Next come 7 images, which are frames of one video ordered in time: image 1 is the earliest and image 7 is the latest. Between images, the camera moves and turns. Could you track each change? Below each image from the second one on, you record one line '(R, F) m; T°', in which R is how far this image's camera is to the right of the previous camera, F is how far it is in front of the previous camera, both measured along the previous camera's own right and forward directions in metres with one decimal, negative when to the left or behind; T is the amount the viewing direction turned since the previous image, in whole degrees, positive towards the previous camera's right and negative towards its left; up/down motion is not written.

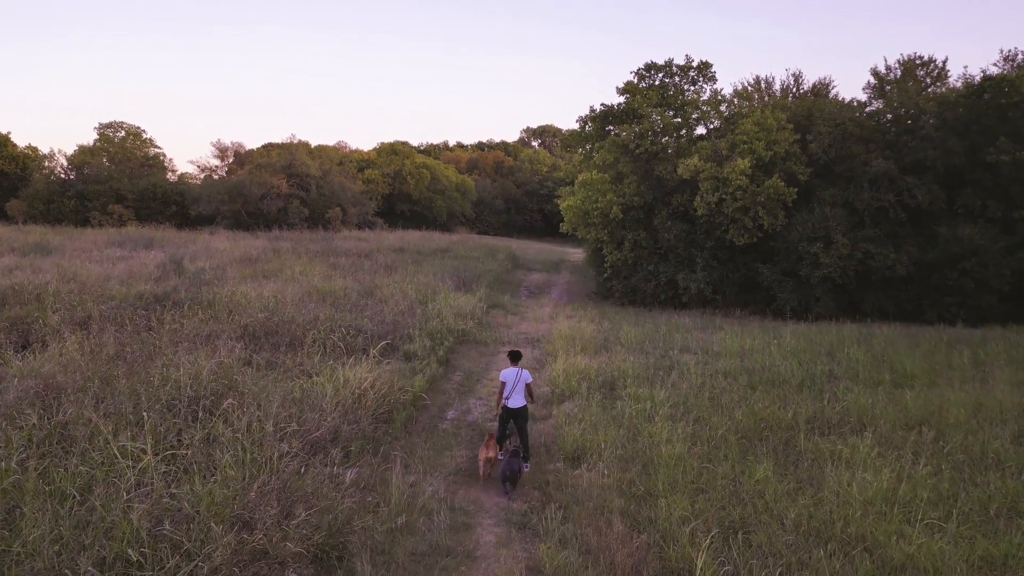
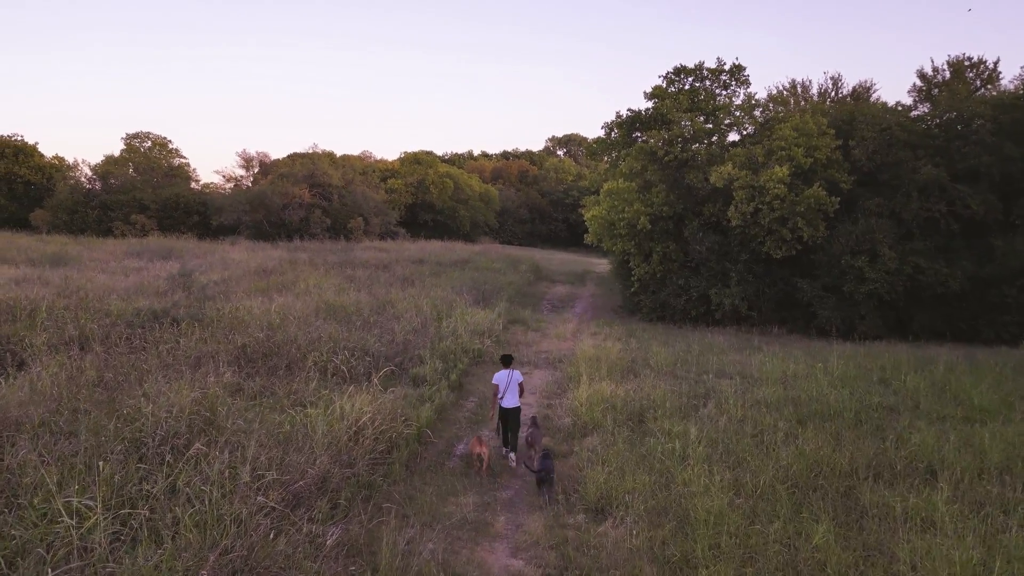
(+0.1, +0.7) m; -2°
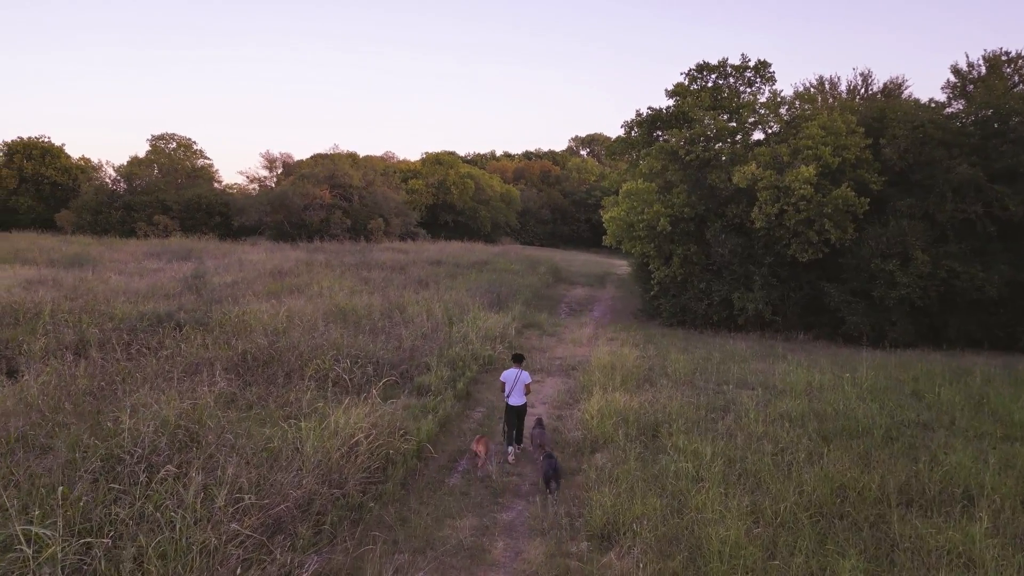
(+0.1, +0.3) m; -2°
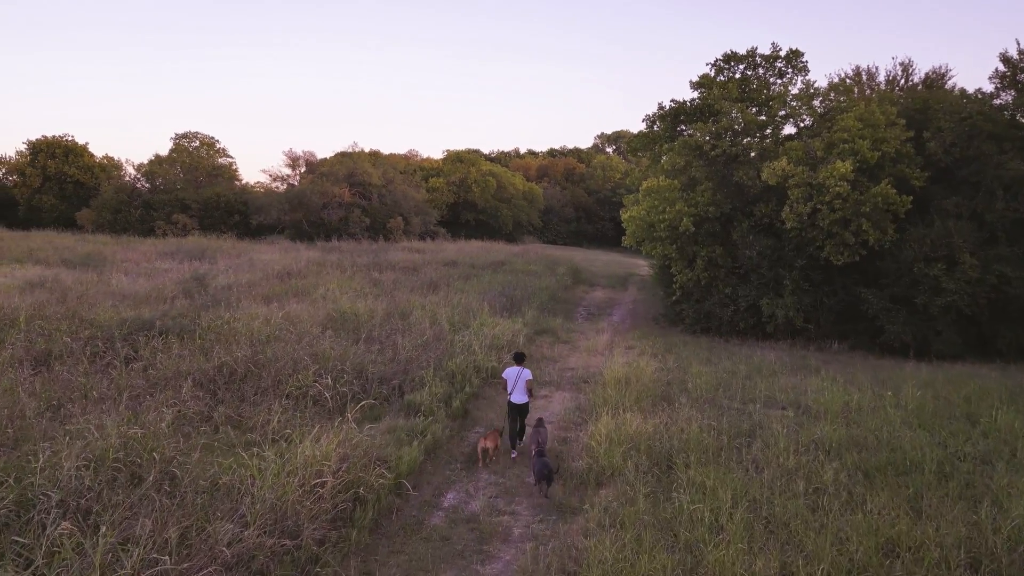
(+0.2, +0.7) m; -2°
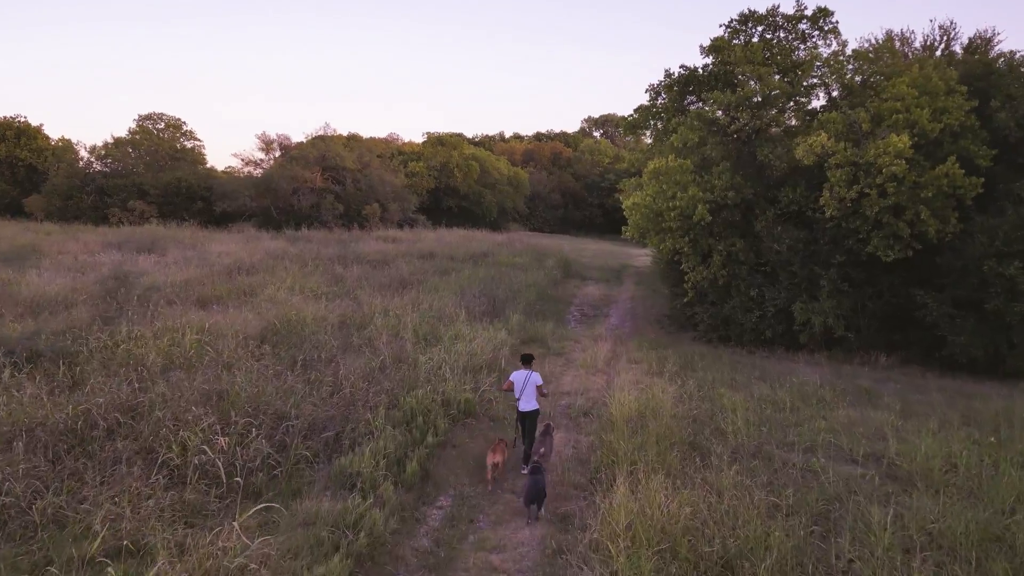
(+0.1, +2.0) m; +1°
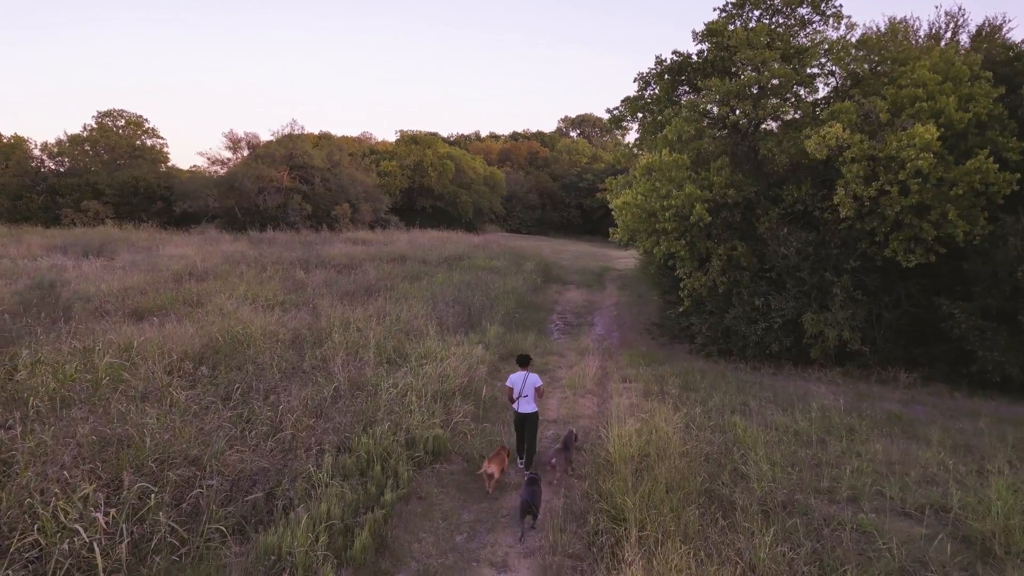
(0.0, +1.1) m; +2°
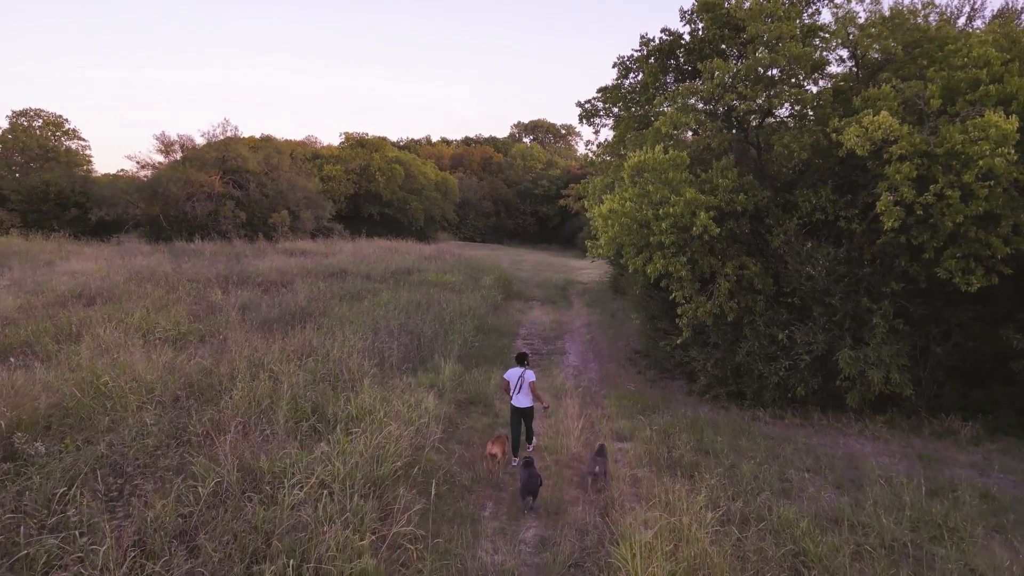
(-0.1, +1.9) m; +4°
